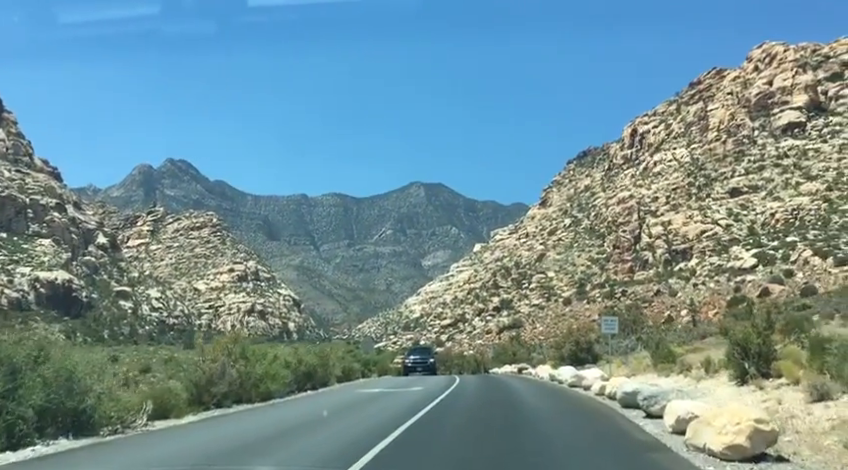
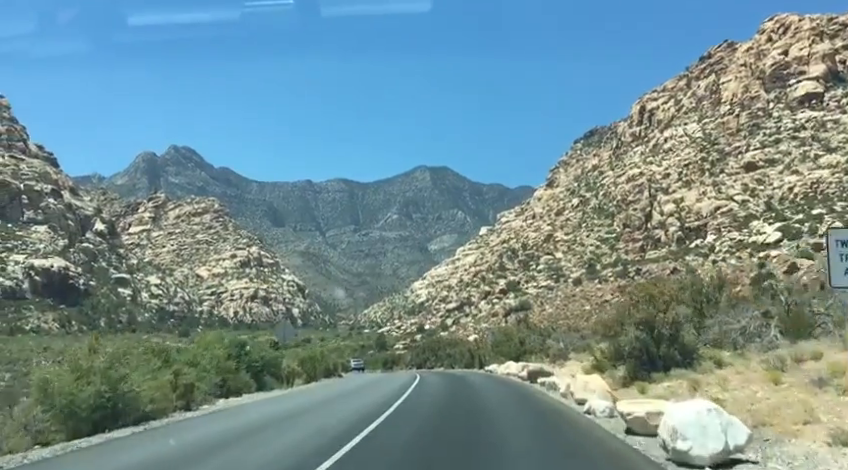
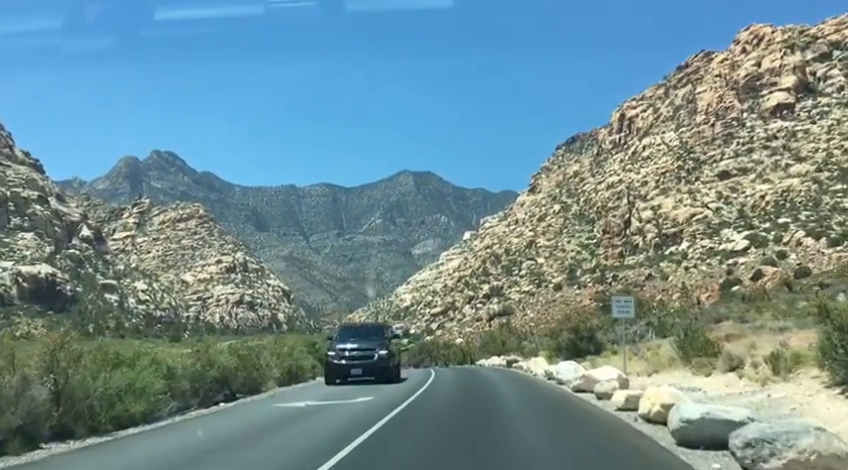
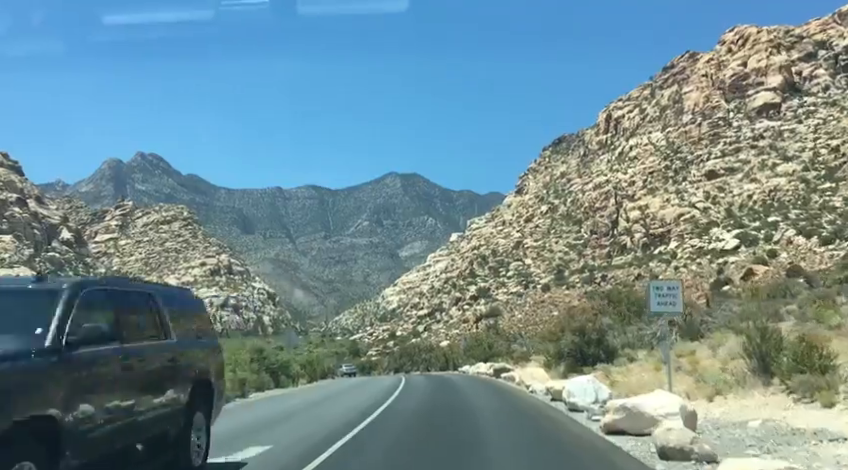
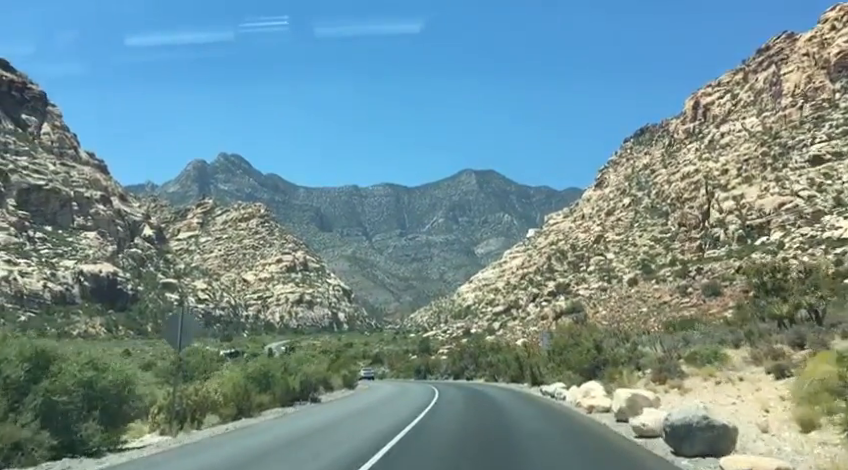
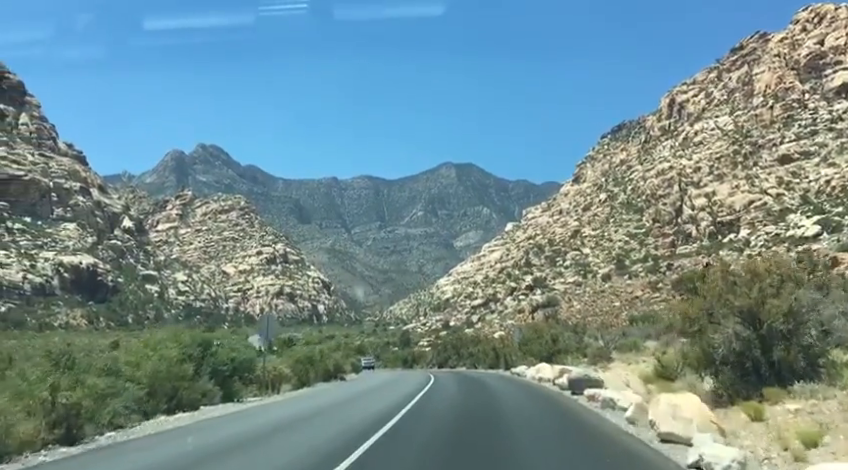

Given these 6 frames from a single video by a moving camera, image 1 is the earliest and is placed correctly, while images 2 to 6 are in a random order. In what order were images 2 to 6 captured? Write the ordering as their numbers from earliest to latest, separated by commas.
3, 4, 2, 6, 5
